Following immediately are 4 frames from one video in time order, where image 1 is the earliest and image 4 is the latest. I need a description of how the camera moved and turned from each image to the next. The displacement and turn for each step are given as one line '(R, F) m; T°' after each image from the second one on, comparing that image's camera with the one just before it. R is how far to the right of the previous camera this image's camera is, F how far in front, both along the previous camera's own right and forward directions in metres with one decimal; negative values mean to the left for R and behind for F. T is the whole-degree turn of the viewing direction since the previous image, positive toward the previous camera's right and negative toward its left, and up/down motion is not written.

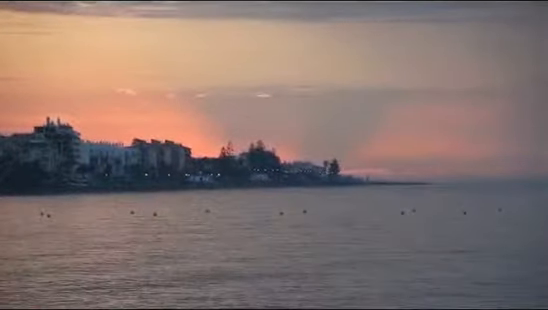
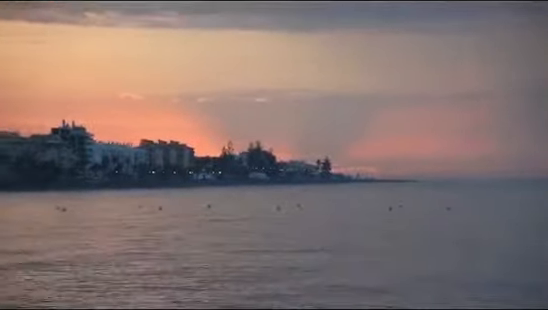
(+0.1, -0.9) m; 0°
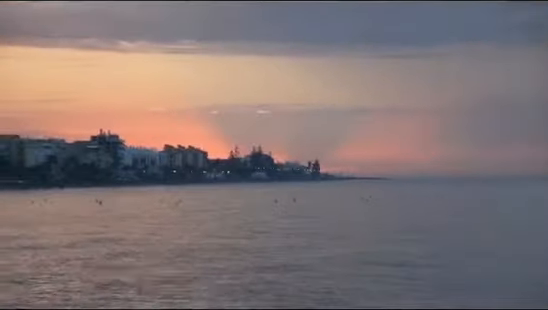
(0.0, -2.4) m; 0°
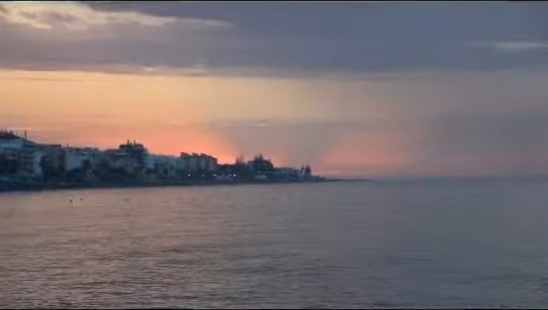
(+0.1, -2.6) m; 0°
